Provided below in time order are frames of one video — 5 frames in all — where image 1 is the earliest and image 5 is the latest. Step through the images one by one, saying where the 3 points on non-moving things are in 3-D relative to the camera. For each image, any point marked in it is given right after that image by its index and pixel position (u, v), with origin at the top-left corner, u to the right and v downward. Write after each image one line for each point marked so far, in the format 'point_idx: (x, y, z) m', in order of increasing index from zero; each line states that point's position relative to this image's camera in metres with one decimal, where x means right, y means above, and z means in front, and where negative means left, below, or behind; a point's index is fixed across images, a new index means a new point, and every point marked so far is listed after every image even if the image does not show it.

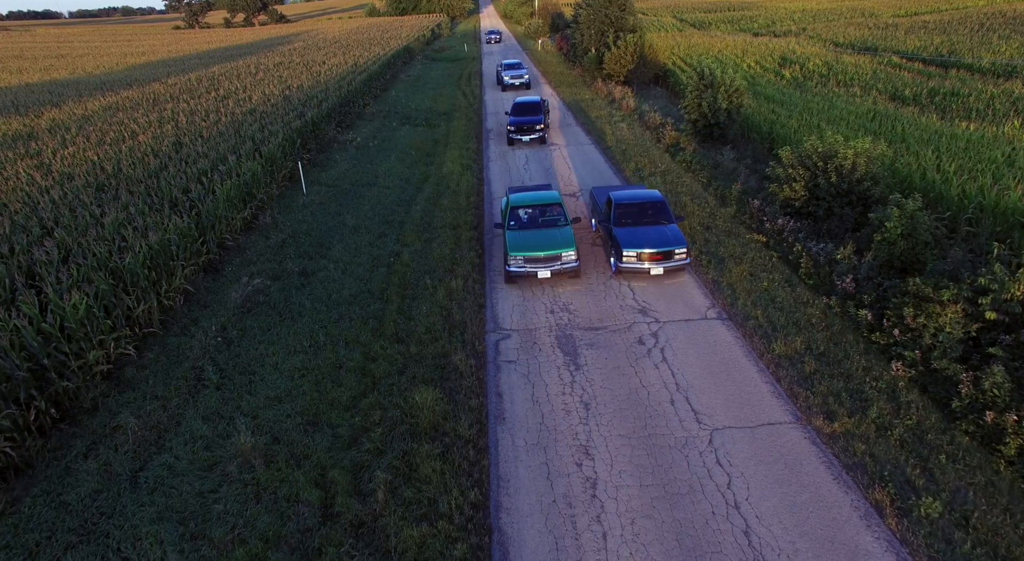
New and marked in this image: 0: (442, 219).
0: (-1.5, +1.2, +12.6) m
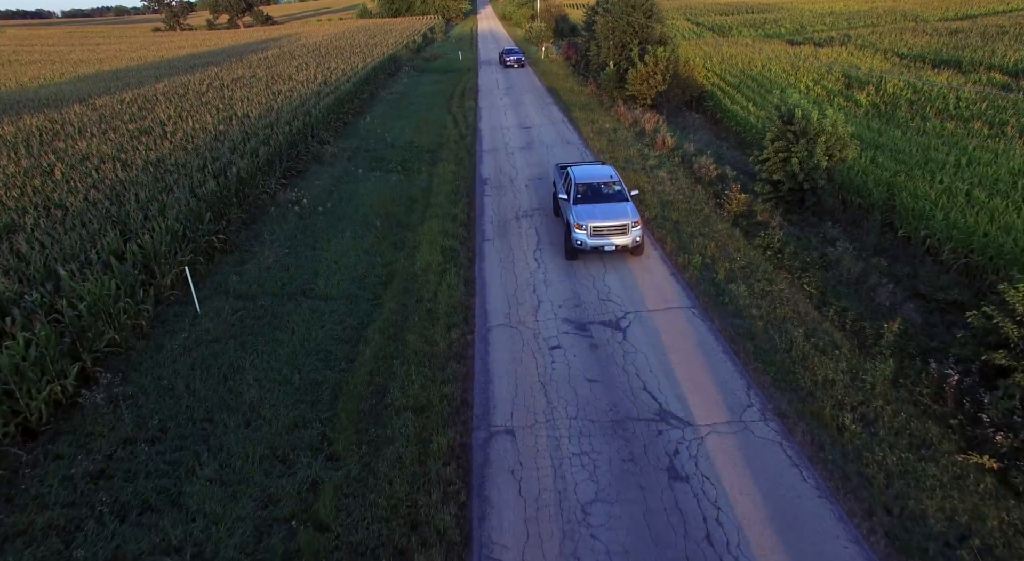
0: (-1.4, -1.4, +7.5) m
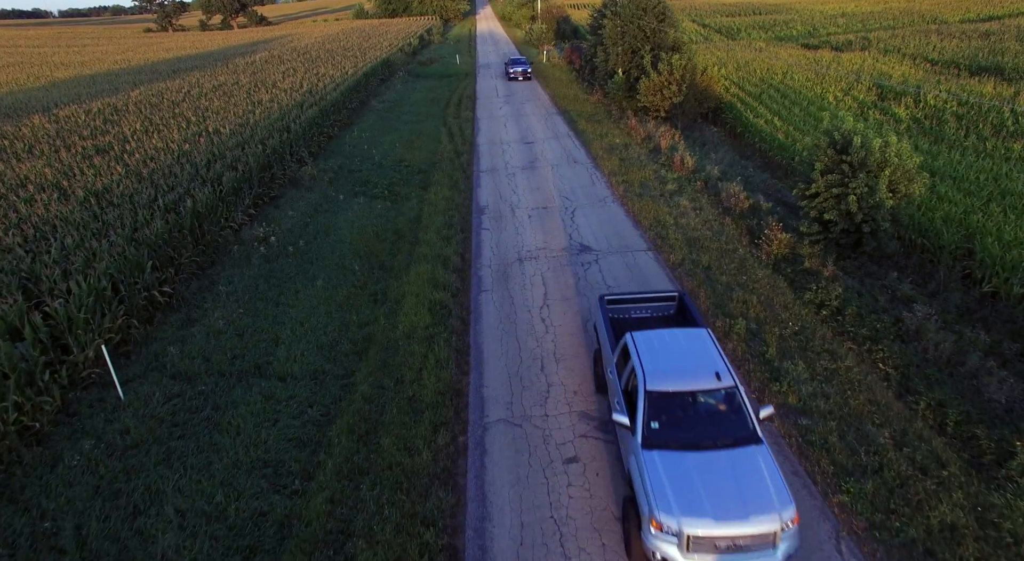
0: (-1.3, -2.4, +5.5) m
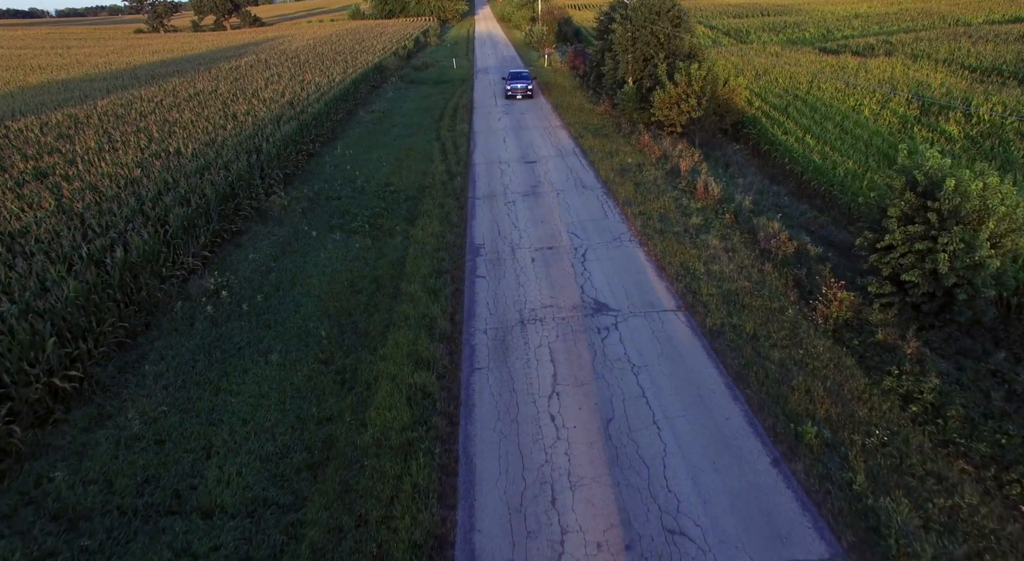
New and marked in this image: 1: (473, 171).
0: (-1.3, -3.4, +3.5) m
1: (-1.1, +3.1, +17.1) m
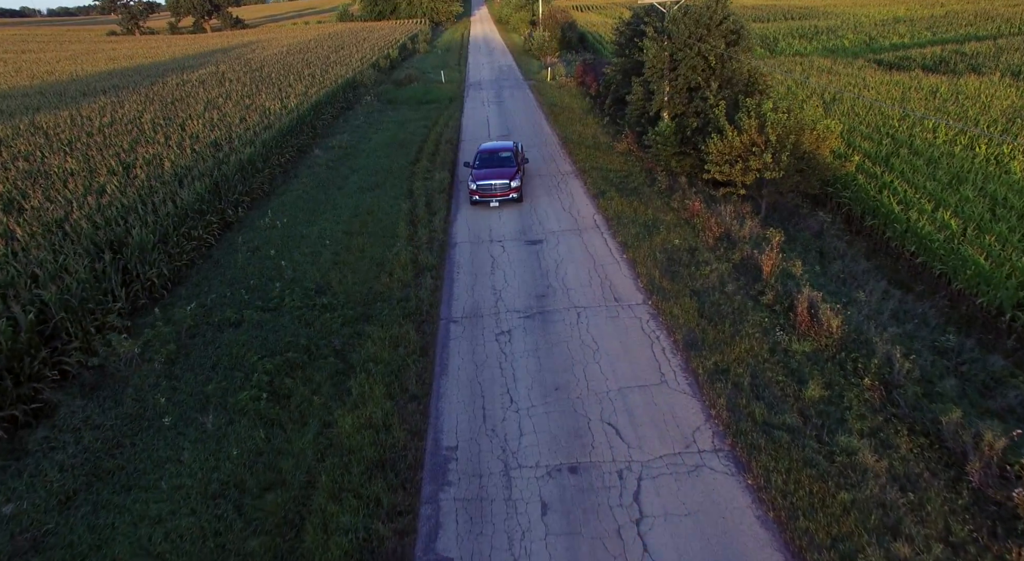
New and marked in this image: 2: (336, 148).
0: (-1.4, -6.2, -1.8) m
1: (-1.2, +0.4, +11.8) m
2: (-5.8, +4.5, +20.0) m
